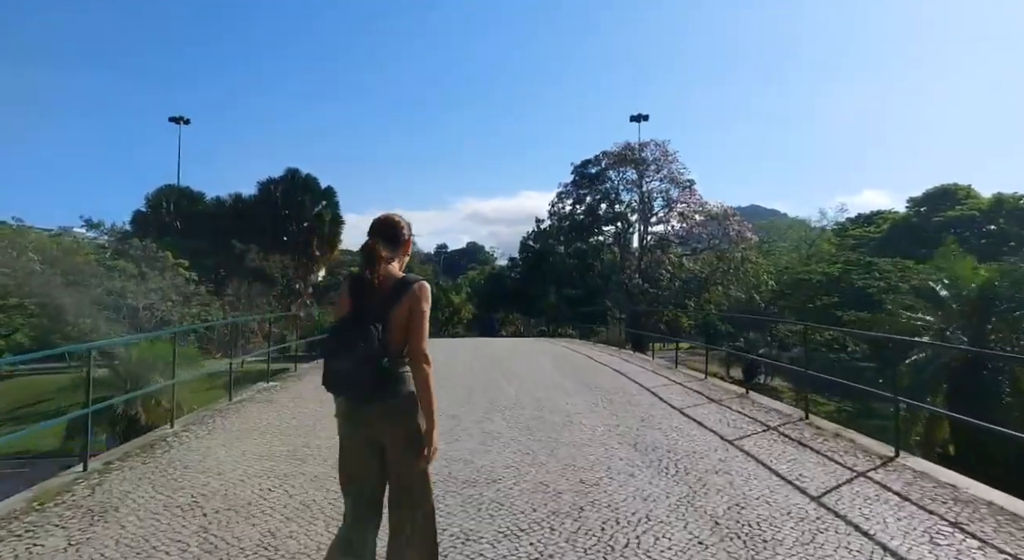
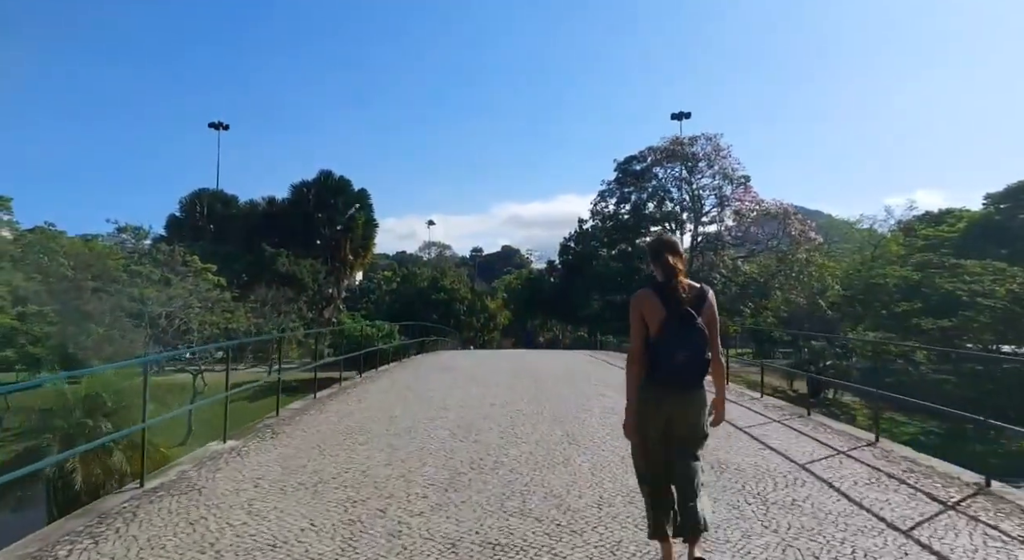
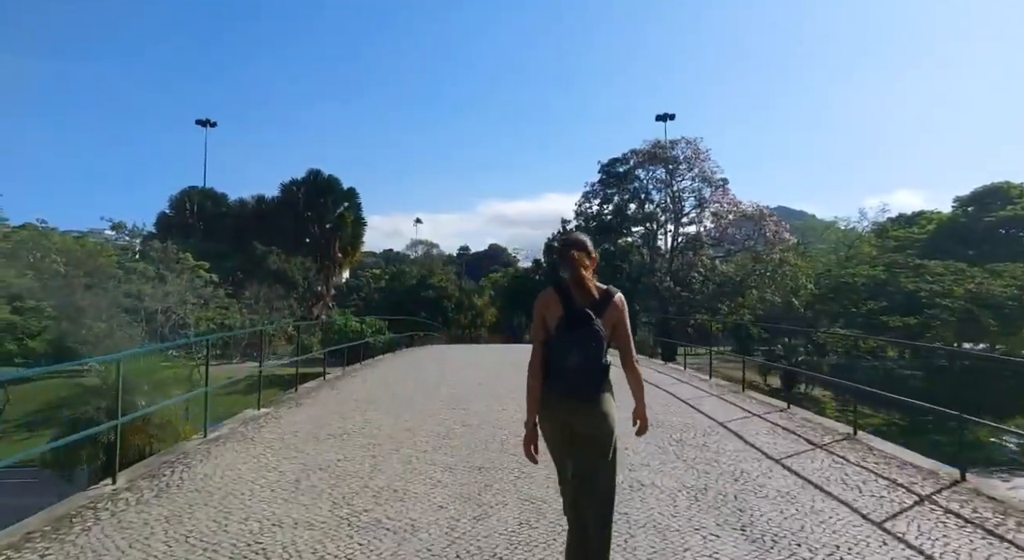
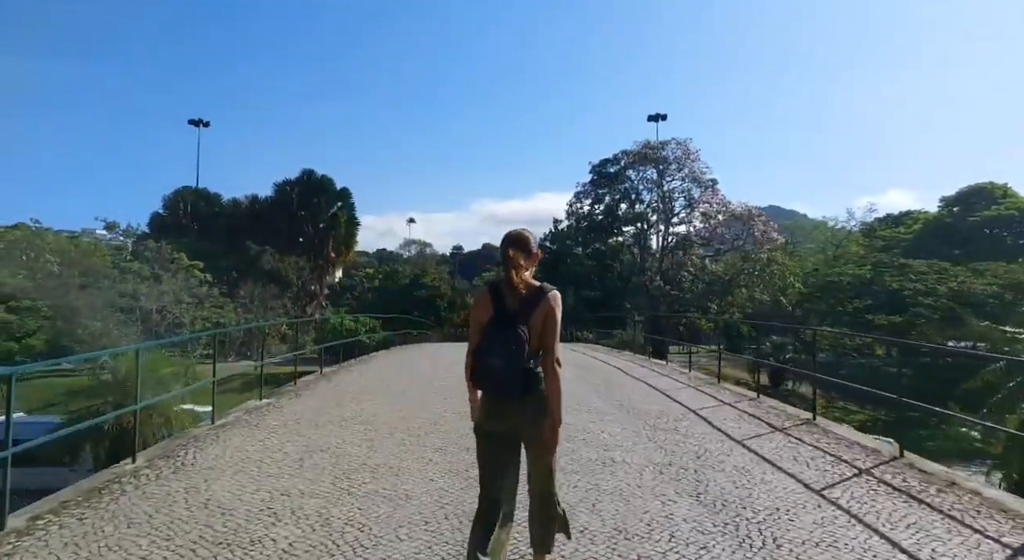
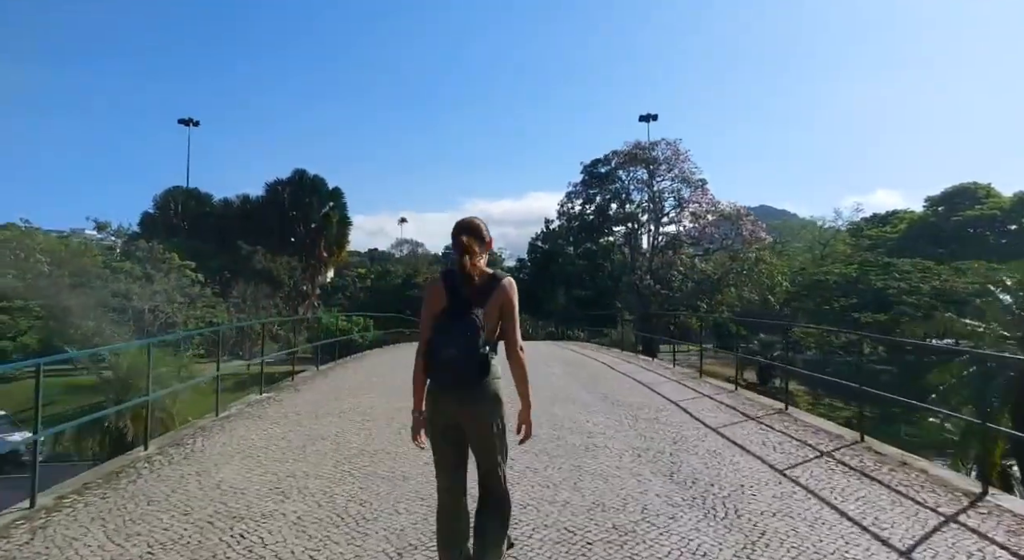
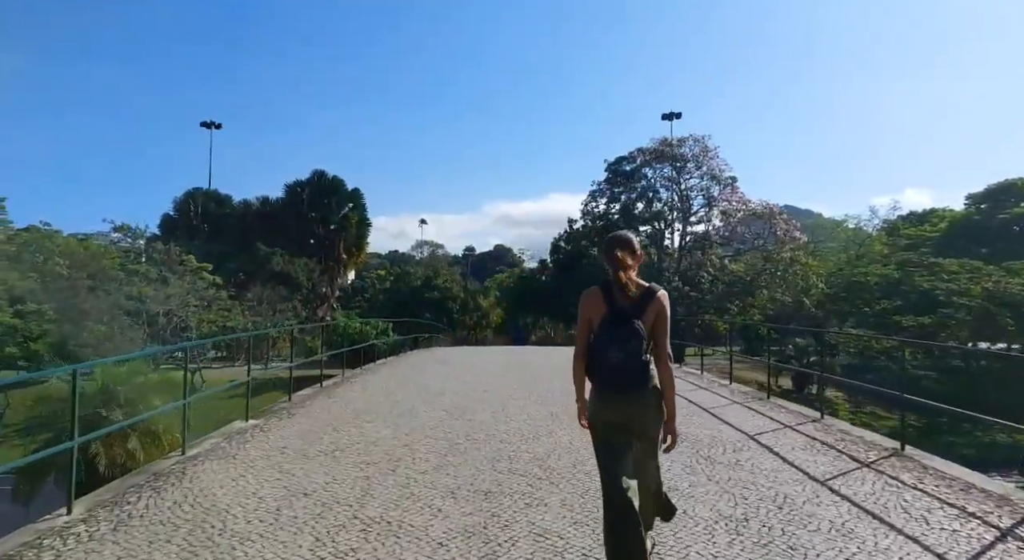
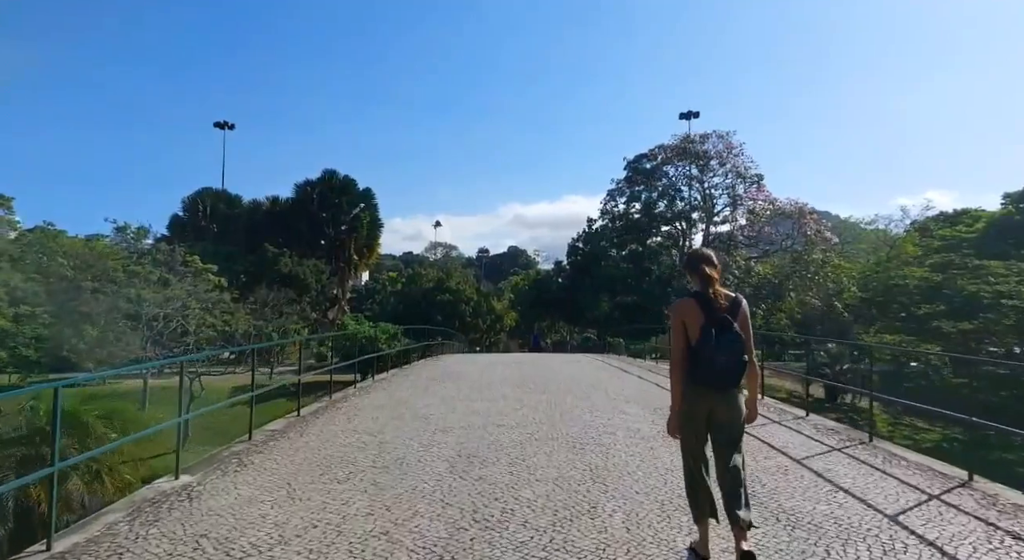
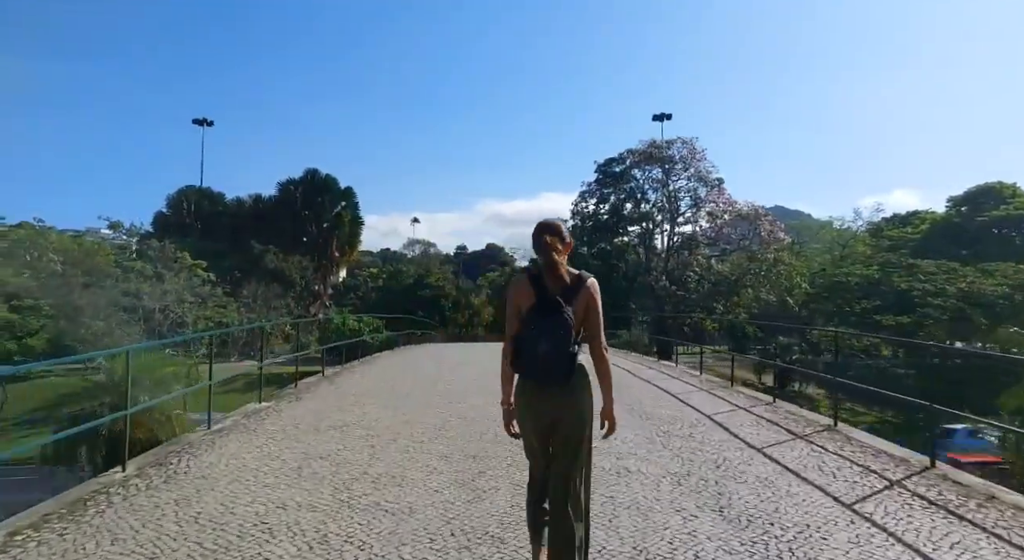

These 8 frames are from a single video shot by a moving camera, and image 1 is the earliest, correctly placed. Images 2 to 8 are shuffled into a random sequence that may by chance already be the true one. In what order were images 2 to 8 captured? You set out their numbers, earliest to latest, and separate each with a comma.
5, 4, 8, 3, 6, 2, 7
